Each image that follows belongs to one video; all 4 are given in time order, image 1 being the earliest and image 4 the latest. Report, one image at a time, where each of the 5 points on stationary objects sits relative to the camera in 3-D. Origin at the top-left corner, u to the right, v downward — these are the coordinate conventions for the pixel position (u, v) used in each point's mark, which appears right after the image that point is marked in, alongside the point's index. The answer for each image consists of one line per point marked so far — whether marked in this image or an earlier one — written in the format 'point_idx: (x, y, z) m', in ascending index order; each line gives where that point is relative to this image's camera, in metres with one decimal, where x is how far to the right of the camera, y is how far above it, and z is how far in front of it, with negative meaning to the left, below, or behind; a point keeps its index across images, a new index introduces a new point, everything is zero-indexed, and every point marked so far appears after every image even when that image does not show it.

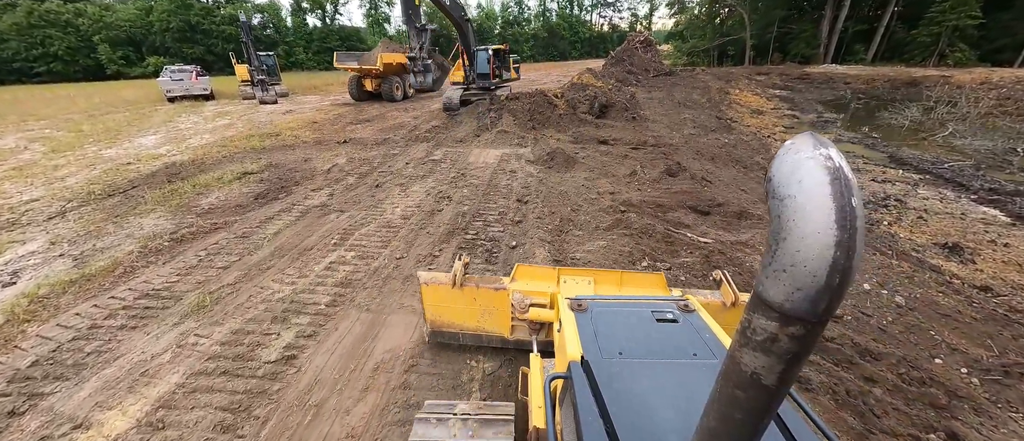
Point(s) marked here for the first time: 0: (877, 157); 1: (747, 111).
0: (+9.2, +1.6, +9.1) m
1: (+8.6, +4.0, +13.2) m
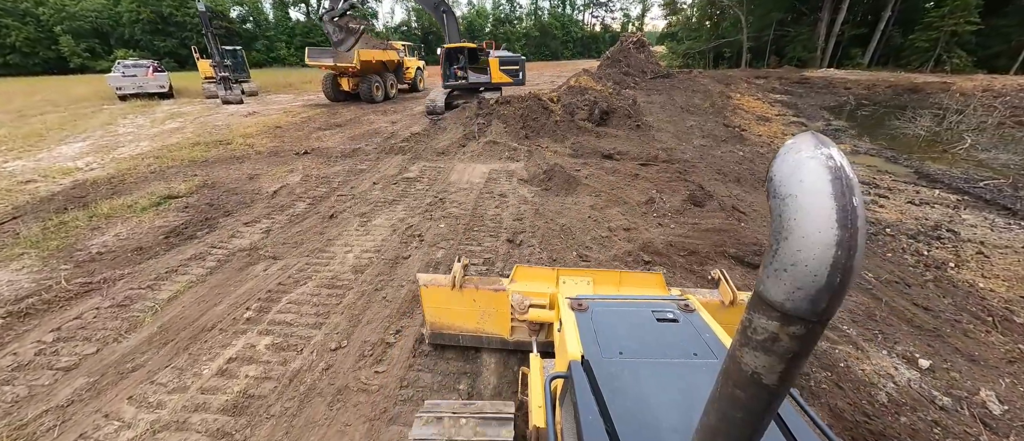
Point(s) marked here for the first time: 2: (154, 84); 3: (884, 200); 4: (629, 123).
0: (+9.0, +1.1, +8.3) m
1: (+8.2, +3.5, +12.3) m
2: (-12.3, +4.7, +12.4) m
3: (+6.6, +0.4, +6.4) m
4: (+2.8, +2.3, +8.5) m
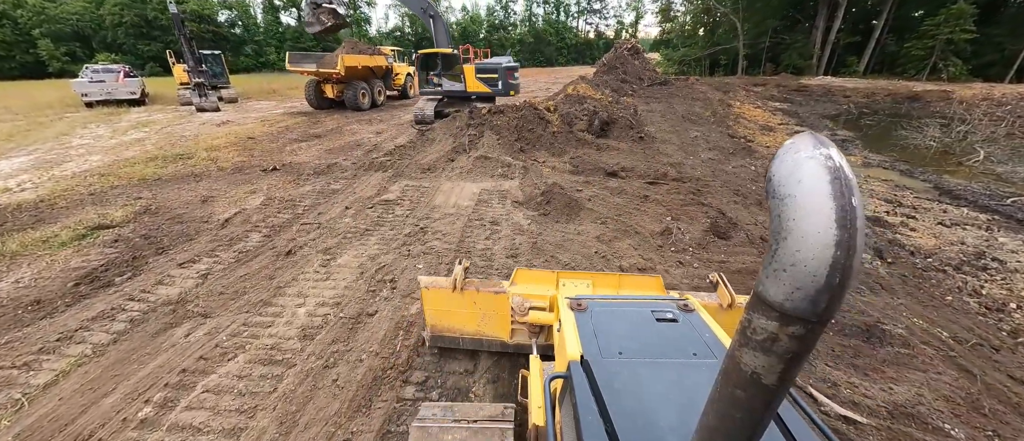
0: (+8.9, +0.7, +7.8) m
1: (+8.0, +3.1, +11.8) m
2: (-12.5, +4.2, +11.6) m
3: (+6.5, 0.0, +5.9) m
4: (+2.6, +1.9, +8.0) m
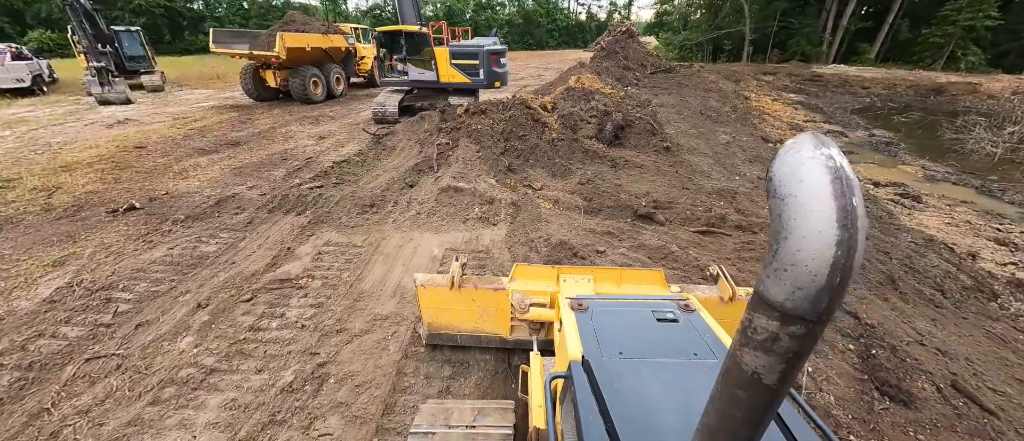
0: (+8.6, +0.2, +6.2) m
1: (+7.7, +2.6, +10.1) m
2: (-12.9, +3.7, +9.2) m
3: (+6.4, -0.7, +4.2) m
4: (+2.4, +1.3, +6.1) m
